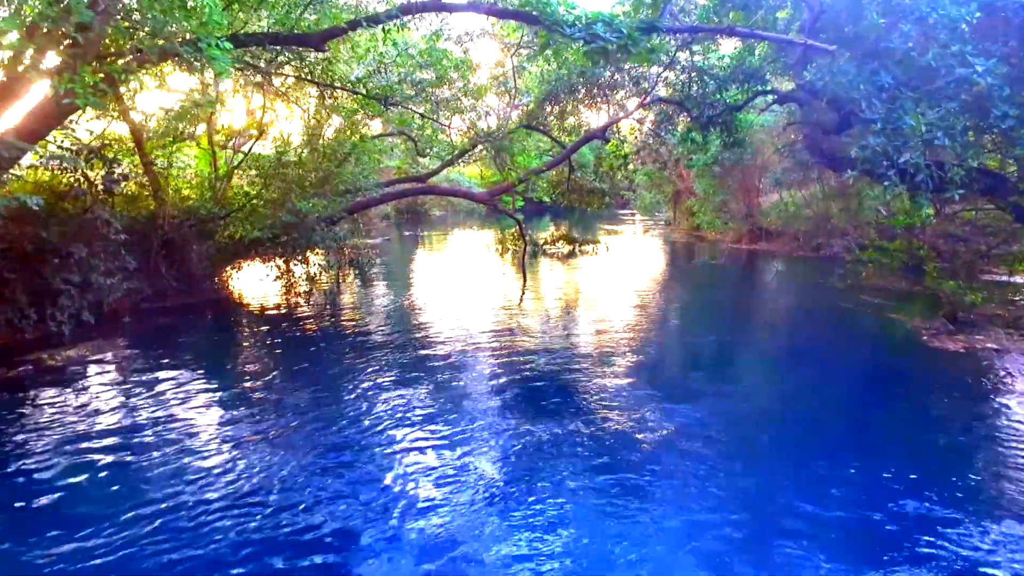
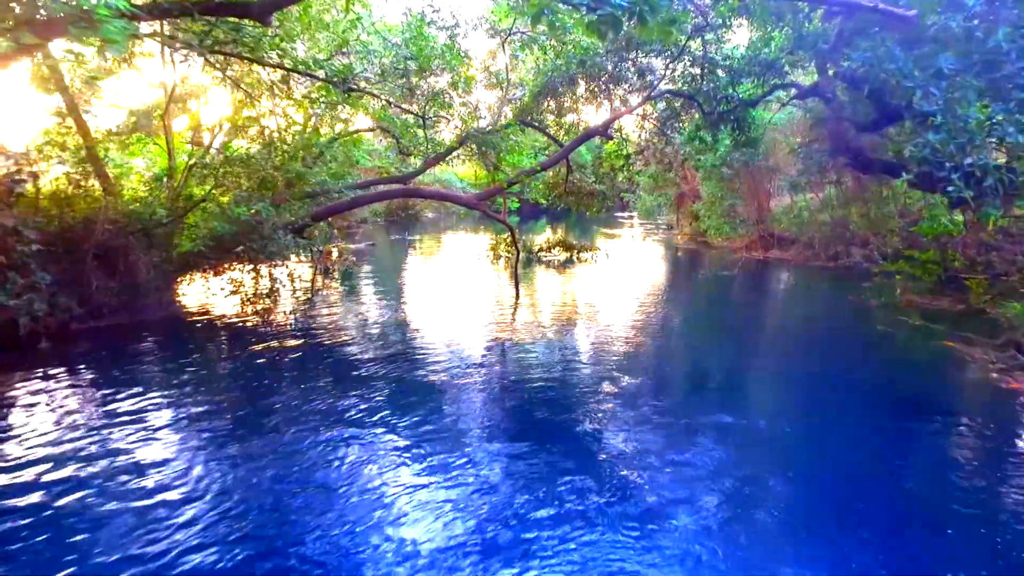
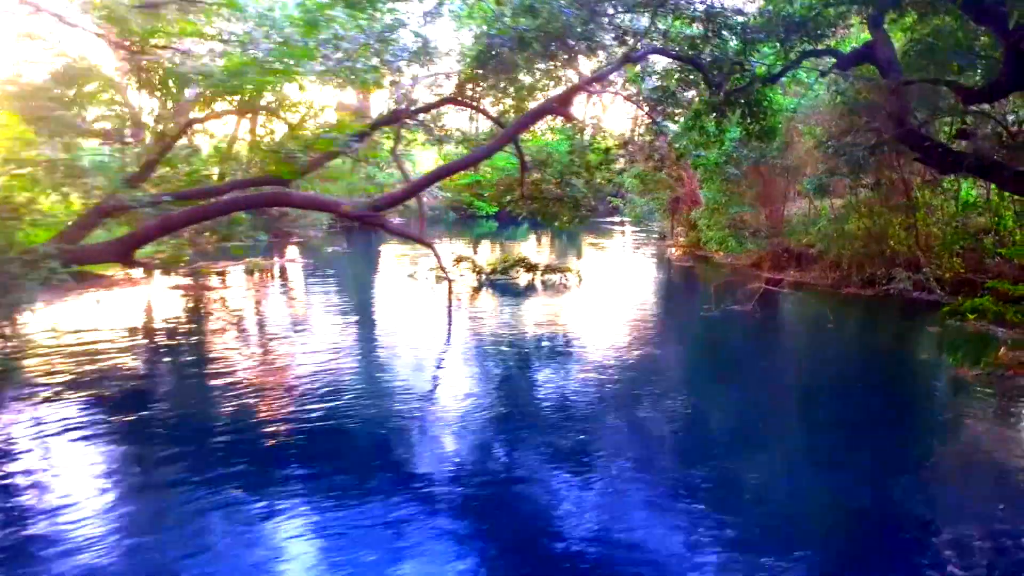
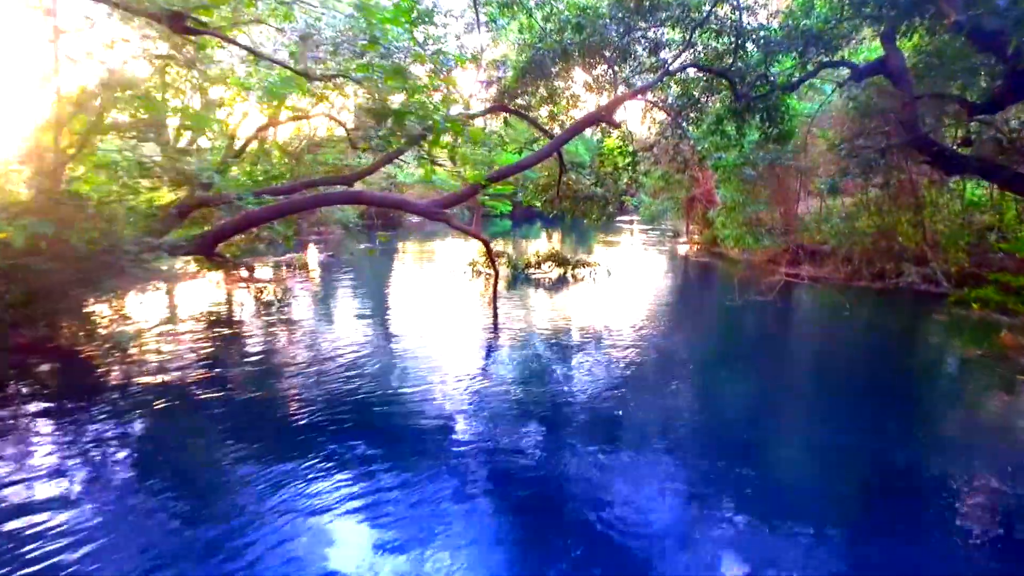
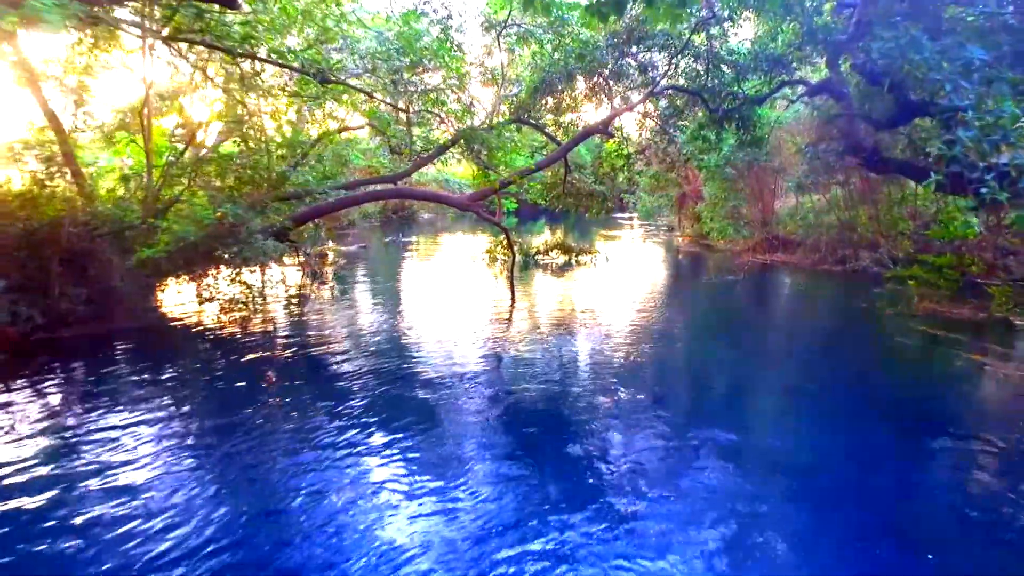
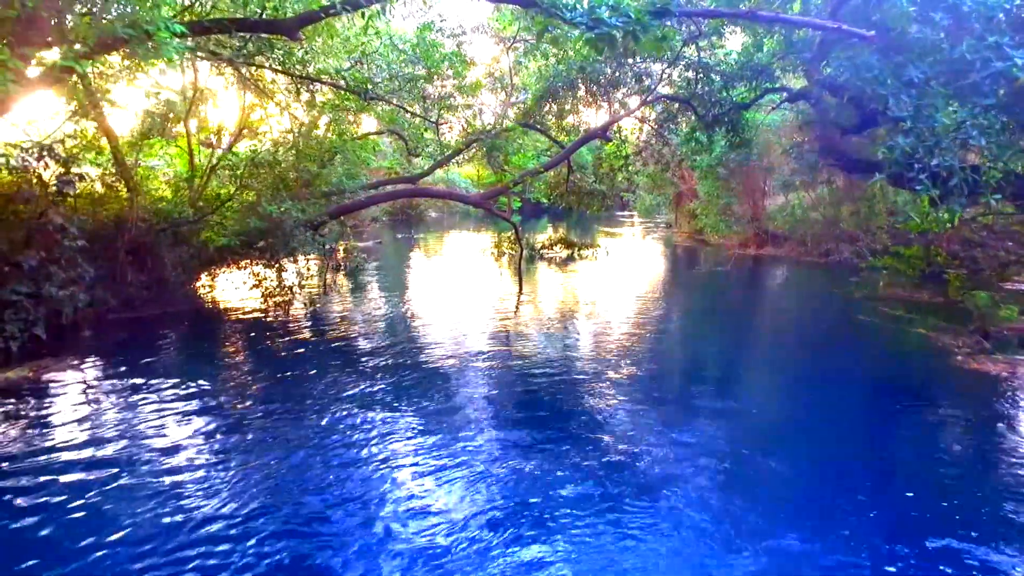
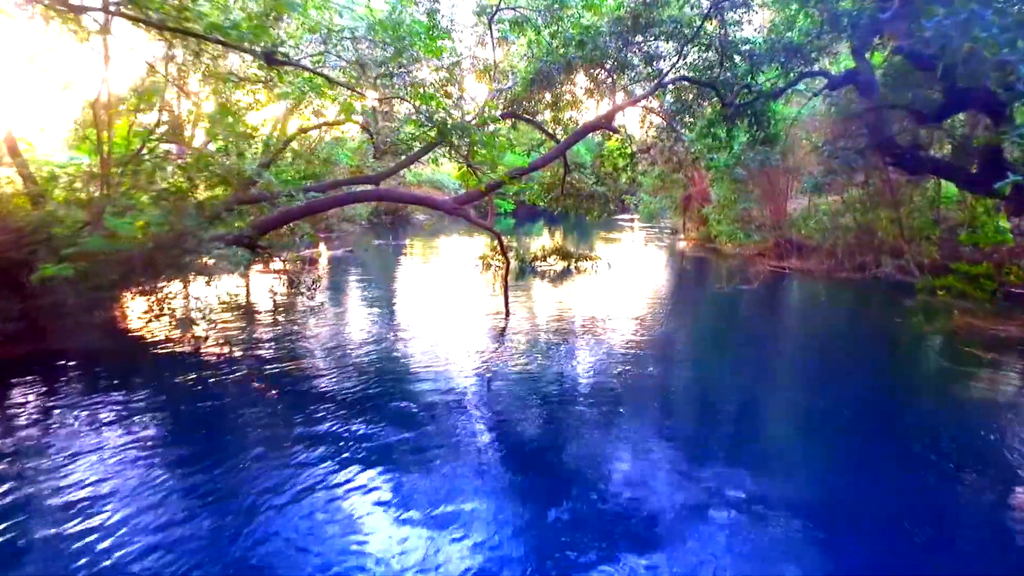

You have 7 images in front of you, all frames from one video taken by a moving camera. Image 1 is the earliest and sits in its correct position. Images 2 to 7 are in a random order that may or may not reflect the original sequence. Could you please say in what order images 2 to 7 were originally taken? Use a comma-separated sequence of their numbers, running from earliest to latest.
6, 2, 5, 7, 4, 3
